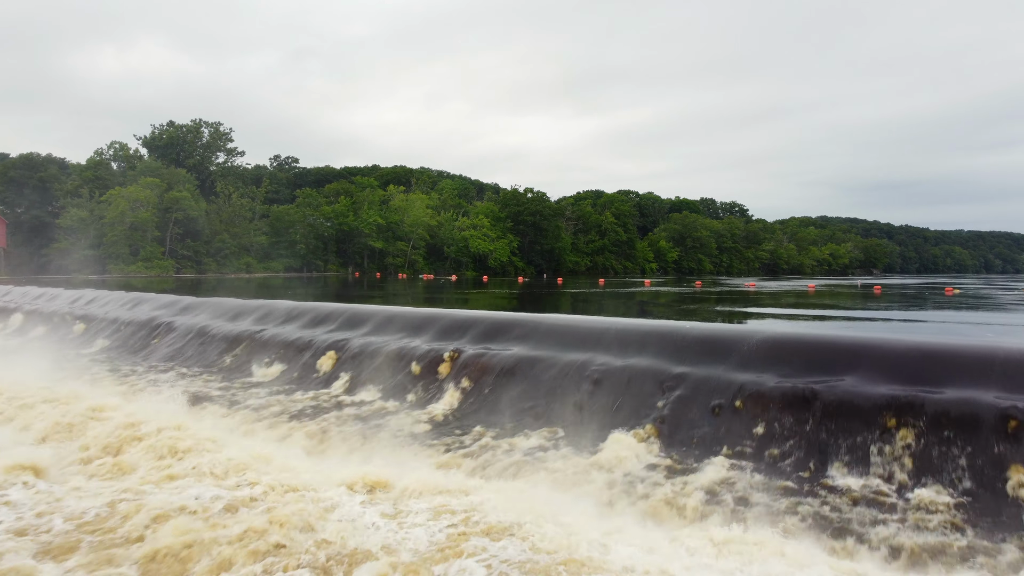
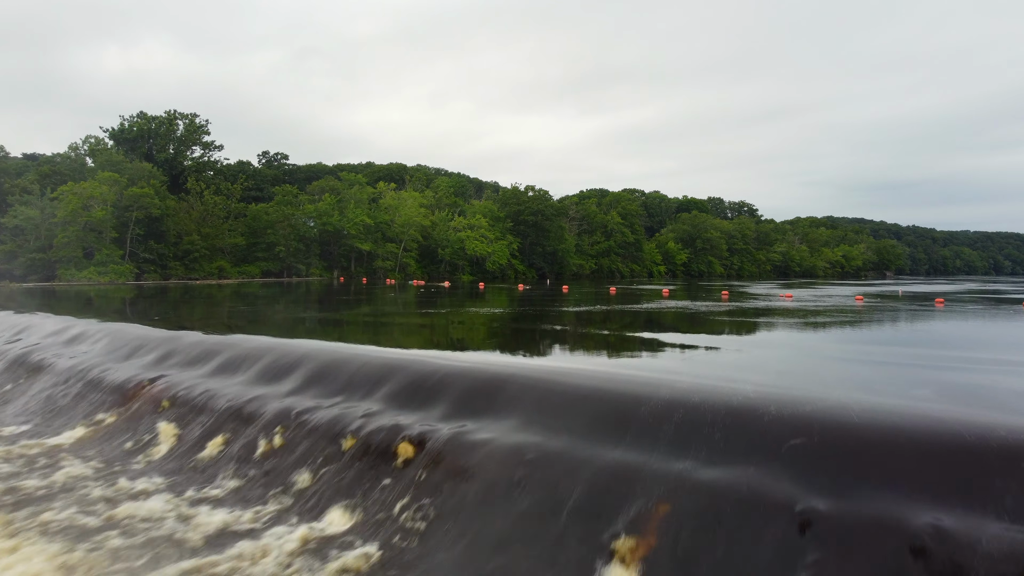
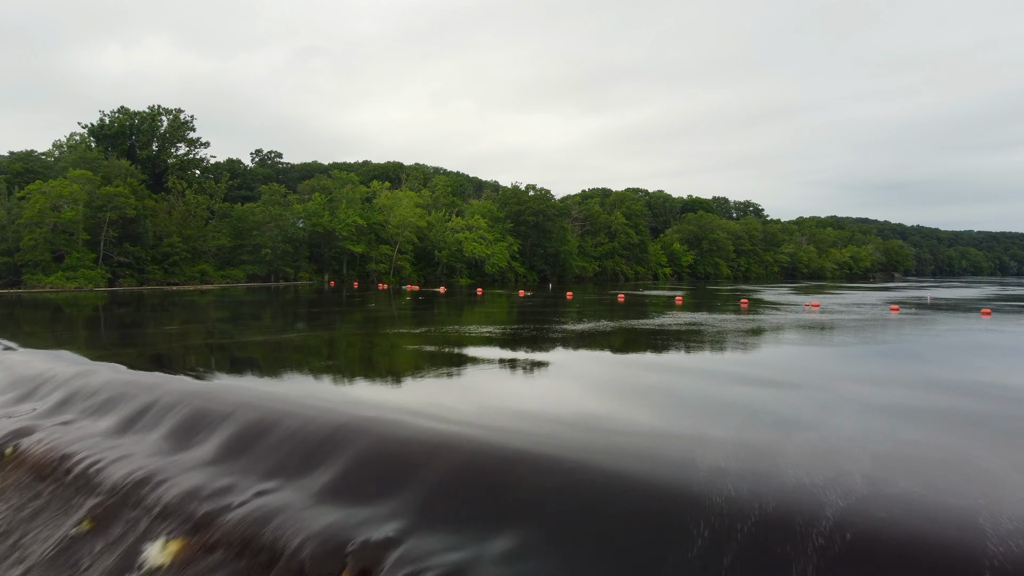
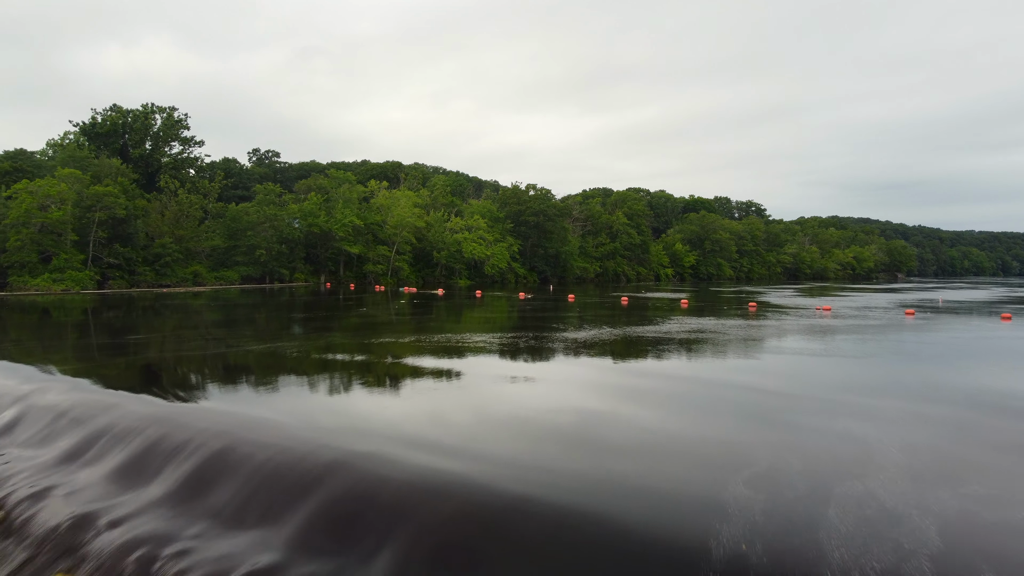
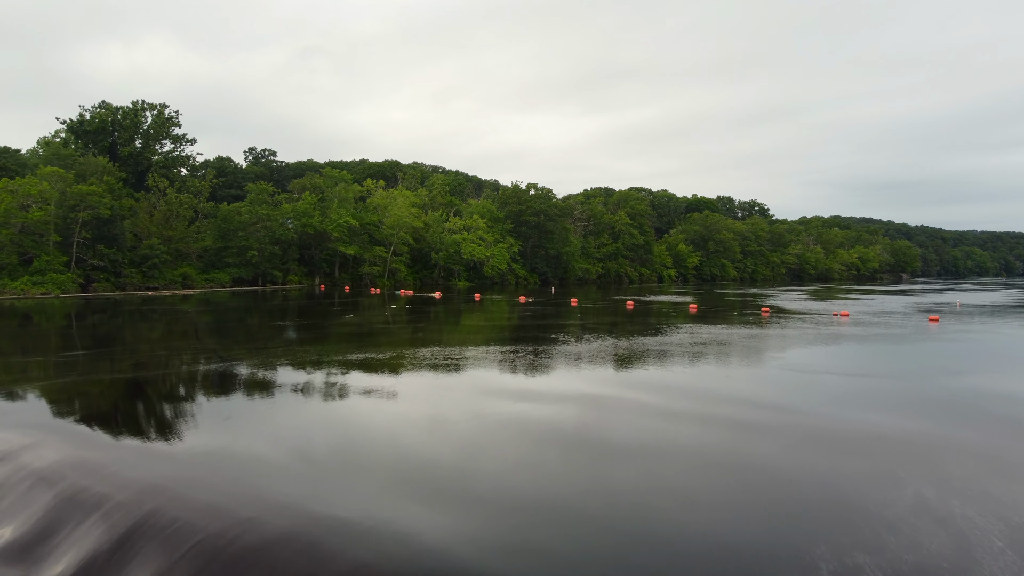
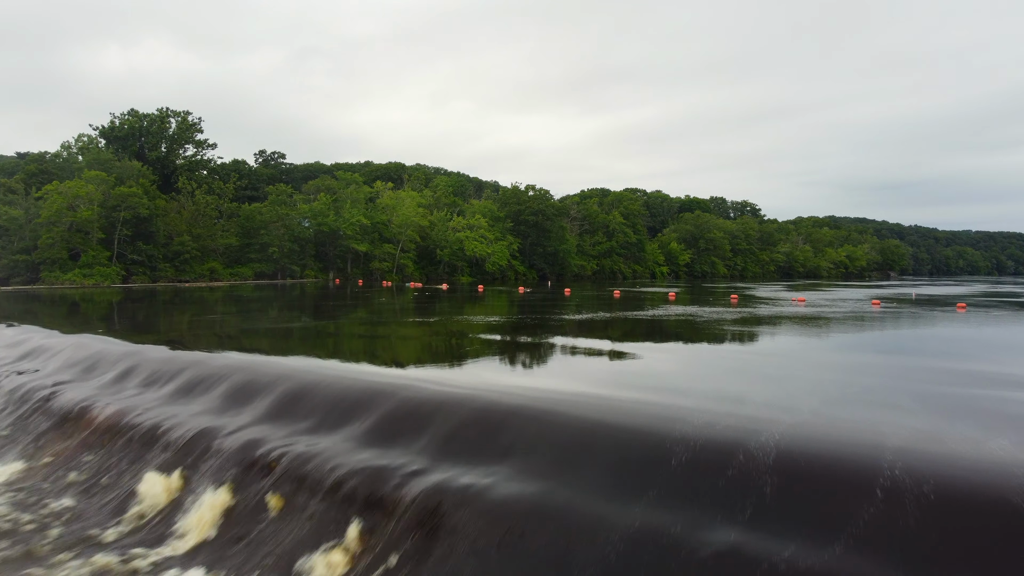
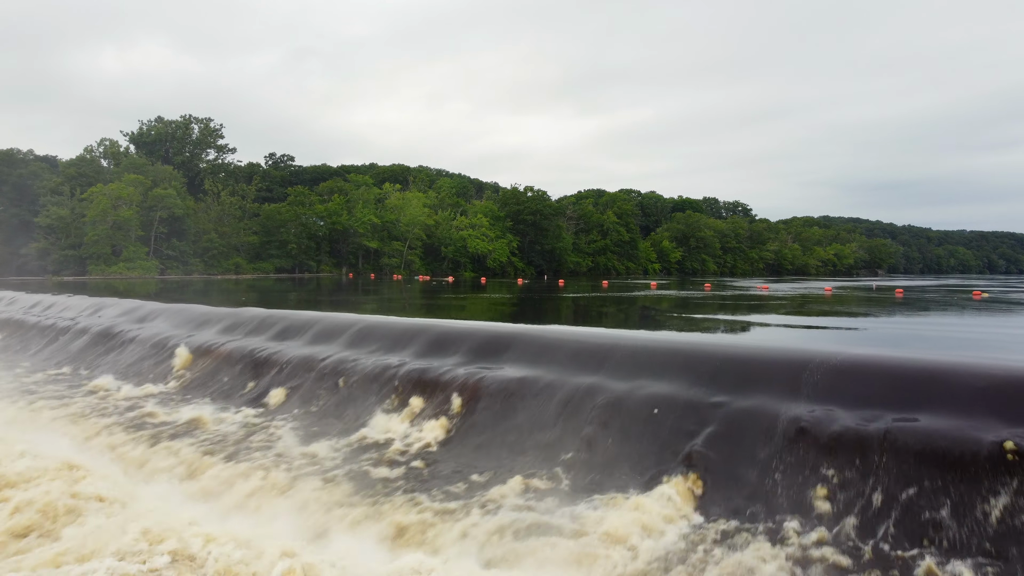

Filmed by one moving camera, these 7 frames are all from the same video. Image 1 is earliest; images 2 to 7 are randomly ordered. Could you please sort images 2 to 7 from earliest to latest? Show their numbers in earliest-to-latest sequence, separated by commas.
7, 2, 6, 3, 4, 5
